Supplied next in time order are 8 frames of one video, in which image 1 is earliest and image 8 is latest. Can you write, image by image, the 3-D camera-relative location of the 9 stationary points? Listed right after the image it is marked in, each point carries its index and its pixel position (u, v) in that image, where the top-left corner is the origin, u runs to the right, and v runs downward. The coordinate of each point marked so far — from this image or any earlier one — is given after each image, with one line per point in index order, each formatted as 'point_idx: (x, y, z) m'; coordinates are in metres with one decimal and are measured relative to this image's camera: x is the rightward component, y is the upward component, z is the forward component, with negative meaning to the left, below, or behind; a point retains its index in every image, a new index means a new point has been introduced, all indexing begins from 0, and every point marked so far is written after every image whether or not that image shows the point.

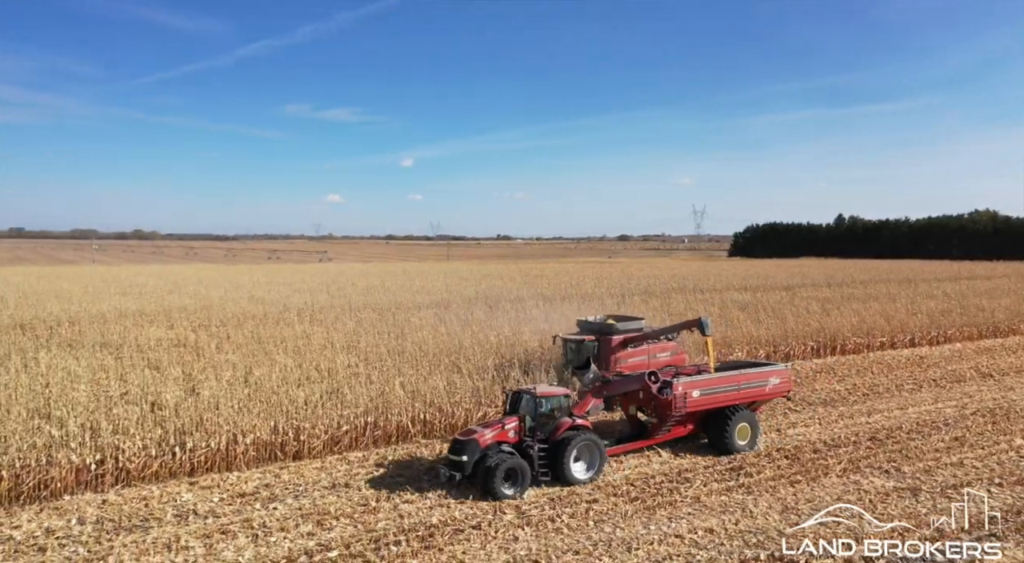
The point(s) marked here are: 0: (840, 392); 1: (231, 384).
0: (+5.7, -1.9, +12.7) m
1: (-4.0, -1.4, +10.6) m
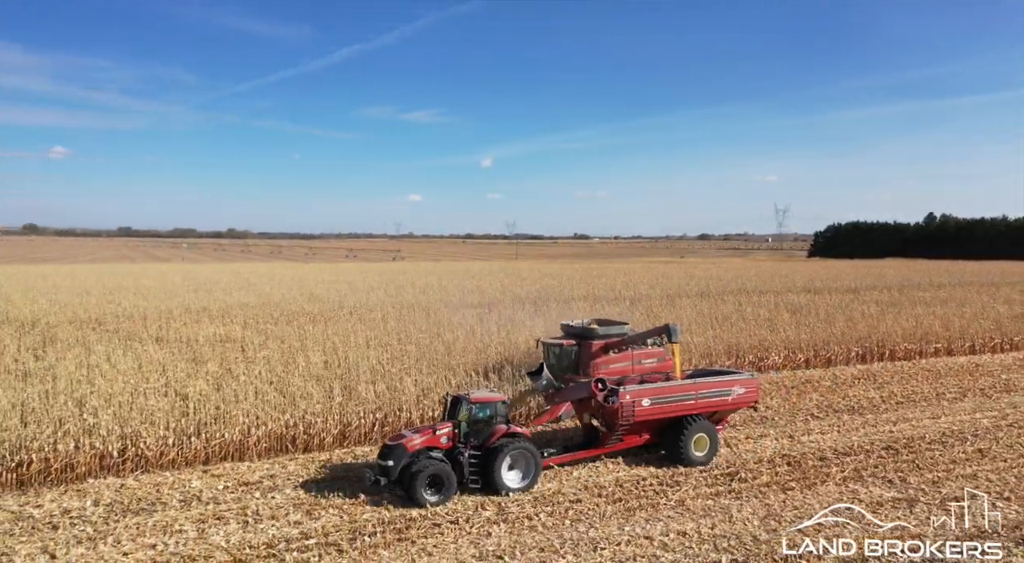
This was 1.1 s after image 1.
0: (+6.1, -2.0, +12.3) m
1: (-3.8, -1.4, +11.1) m
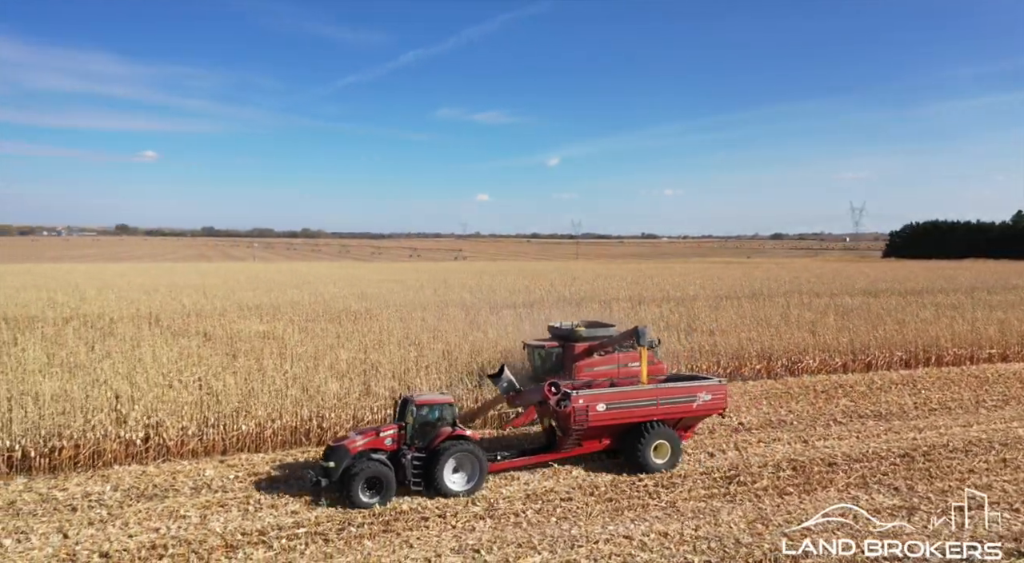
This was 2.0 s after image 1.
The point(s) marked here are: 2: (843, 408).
0: (+6.4, -2.0, +12.0) m
1: (-3.5, -1.4, +11.5) m
2: (+5.2, -2.0, +11.6) m
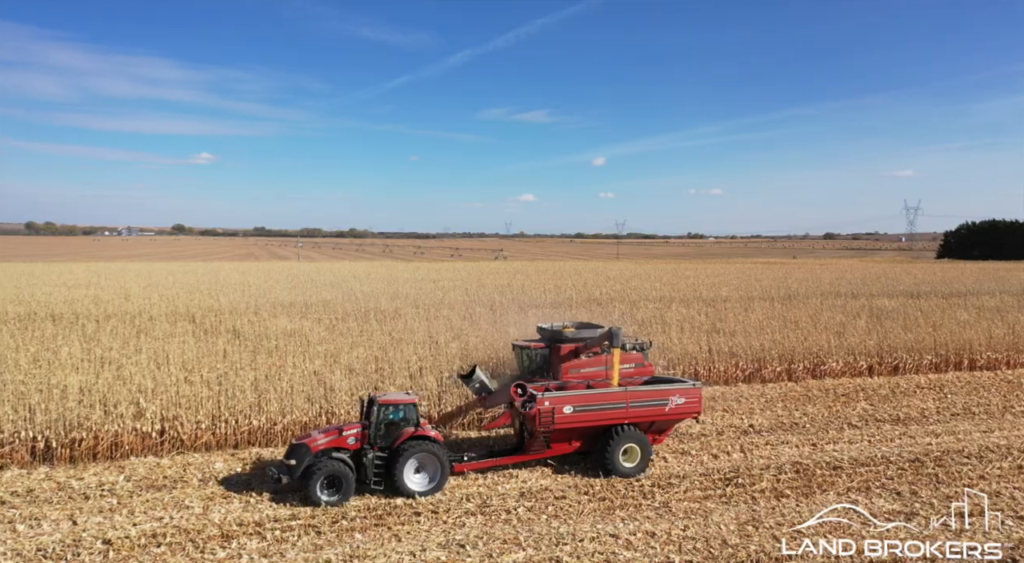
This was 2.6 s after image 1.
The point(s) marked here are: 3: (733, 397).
0: (+6.6, -2.0, +11.7) m
1: (-3.3, -1.4, +11.8) m
2: (+5.4, -2.0, +11.4) m
3: (+3.6, -1.9, +12.1) m
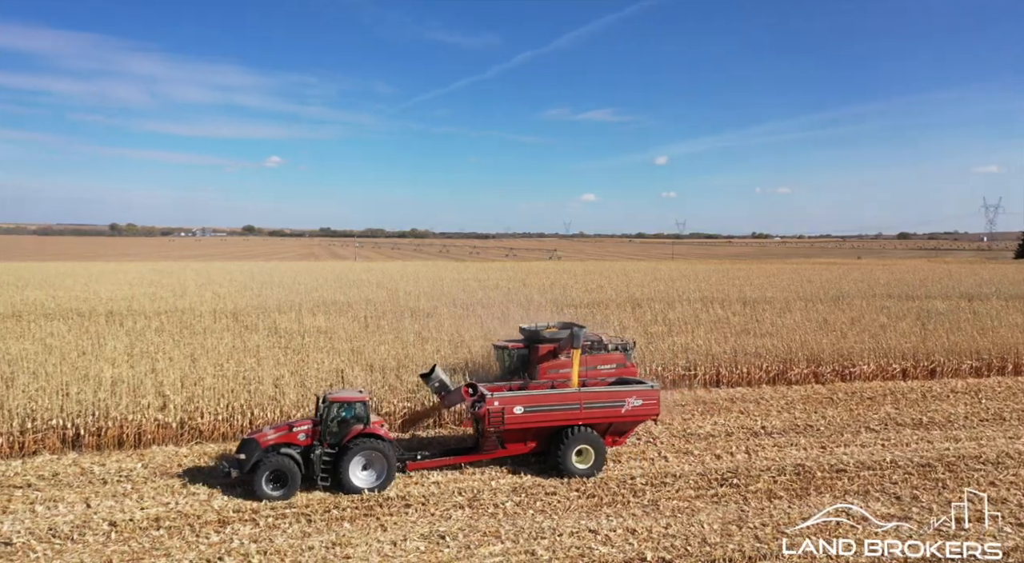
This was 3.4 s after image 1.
0: (+6.8, -2.1, +11.4) m
1: (-3.1, -1.4, +12.1) m
2: (+5.6, -2.0, +11.2) m
3: (+3.9, -1.9, +12.0) m
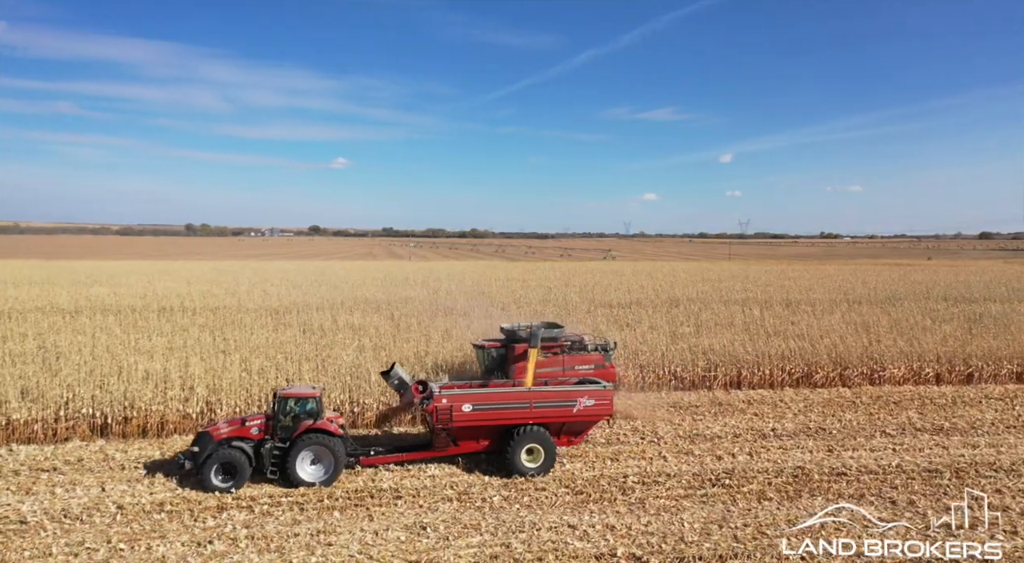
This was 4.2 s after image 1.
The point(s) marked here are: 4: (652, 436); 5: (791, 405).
0: (+7.0, -2.1, +11.0) m
1: (-2.8, -1.3, +12.5) m
2: (+5.8, -2.0, +10.9) m
3: (+4.2, -1.9, +11.9) m
4: (+1.8, -2.0, +9.4) m
5: (+4.4, -1.9, +11.6) m
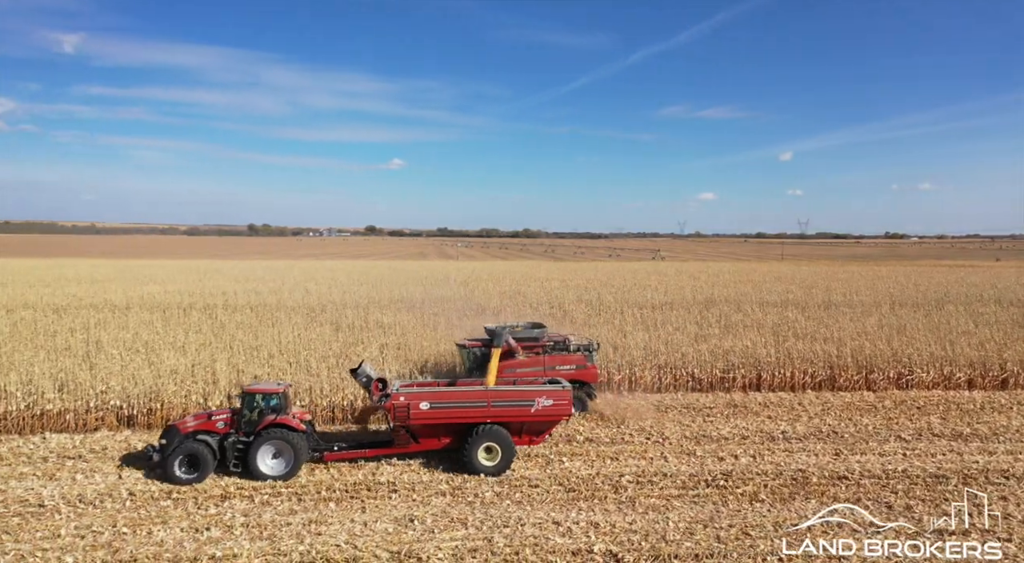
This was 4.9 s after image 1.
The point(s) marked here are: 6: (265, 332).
0: (+7.2, -2.1, +10.7) m
1: (-2.5, -1.3, +12.8) m
2: (+6.0, -2.1, +10.7) m
3: (+4.4, -1.9, +11.7) m
4: (+1.9, -2.0, +9.4) m
5: (+4.6, -2.0, +11.5) m
6: (-5.8, -1.2, +17.4) m
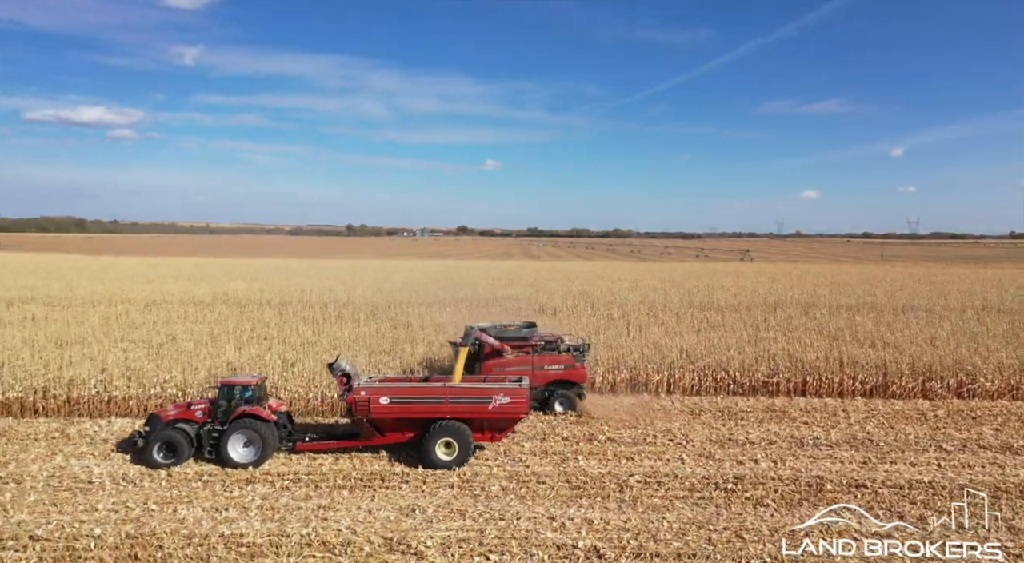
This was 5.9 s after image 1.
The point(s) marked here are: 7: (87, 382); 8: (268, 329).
0: (+7.6, -2.2, +10.1) m
1: (-1.8, -1.3, +13.3) m
2: (+6.4, -2.1, +10.2) m
3: (+4.9, -2.0, +11.4) m
4: (+2.2, -2.0, +9.4) m
5: (+5.1, -2.0, +11.2) m
6: (-4.6, -1.2, +18.2) m
7: (-6.4, -1.5, +11.2) m
8: (-6.1, -1.2, +18.1) m
